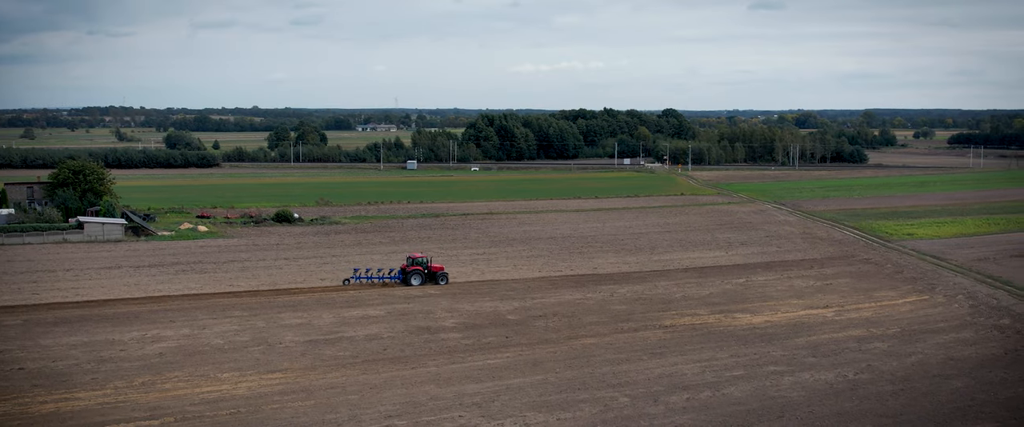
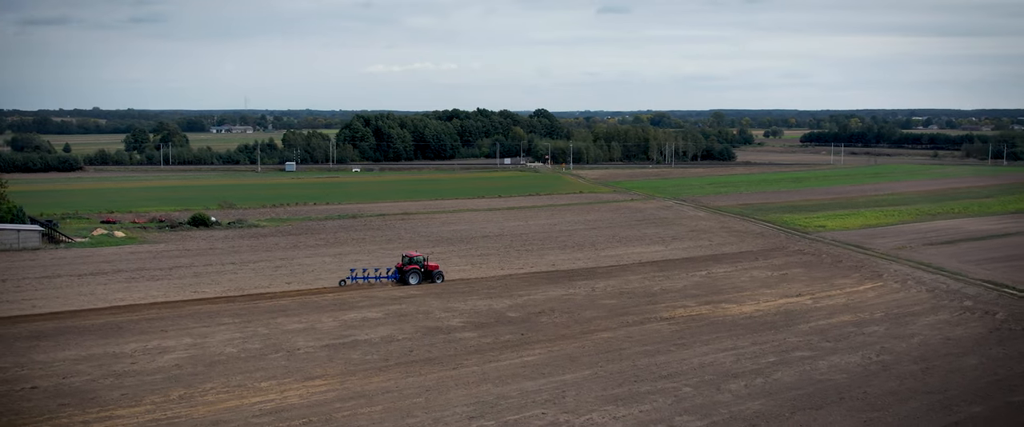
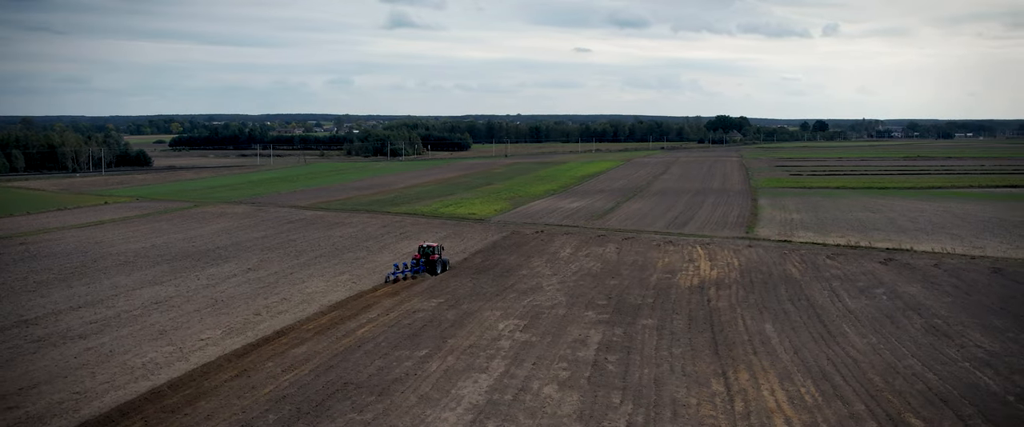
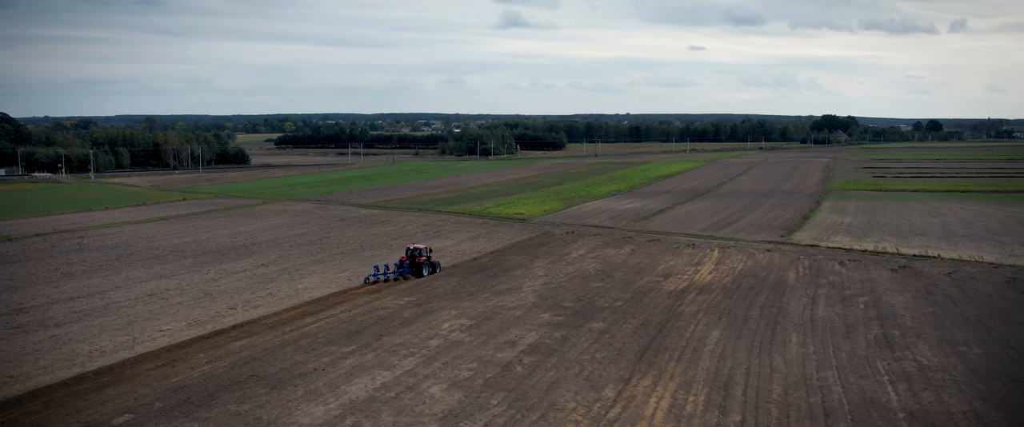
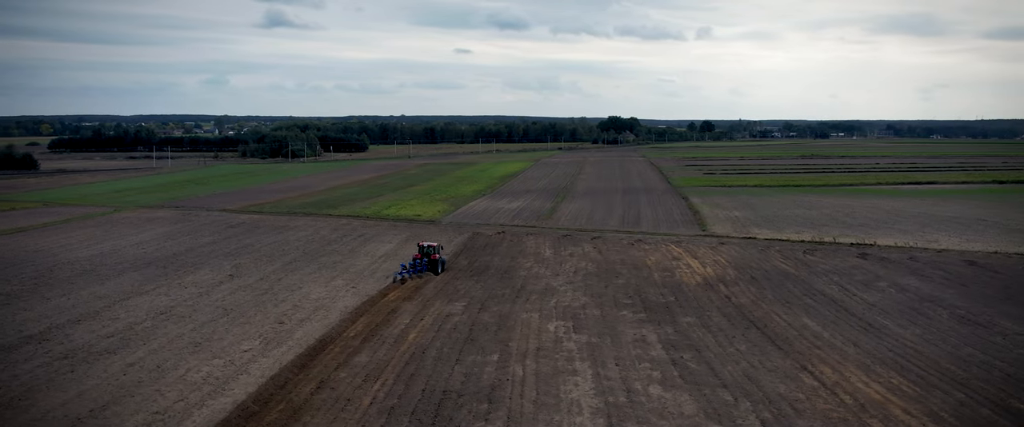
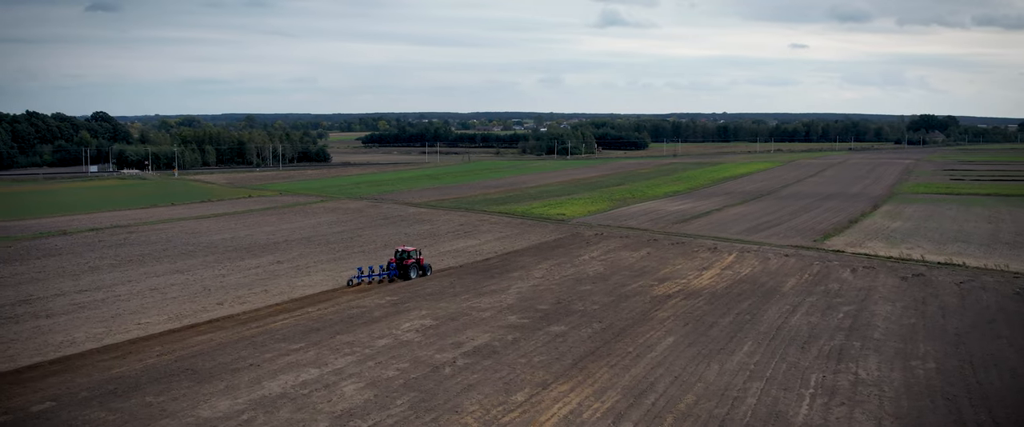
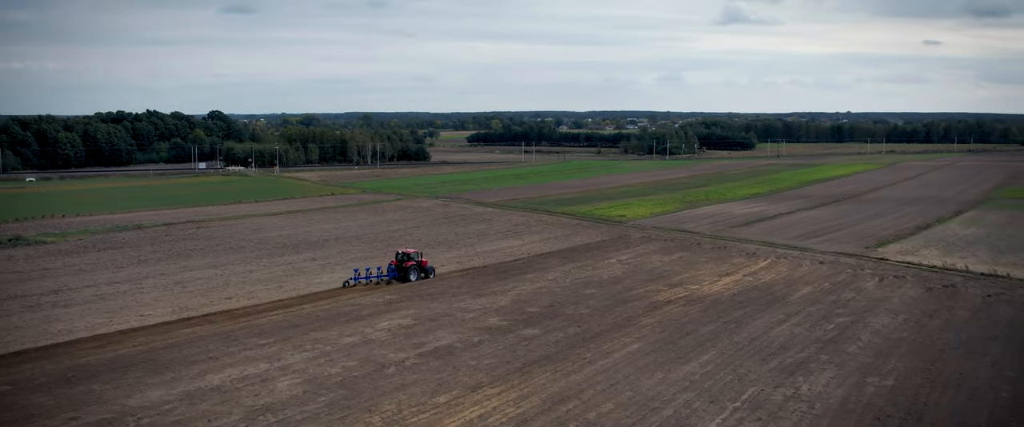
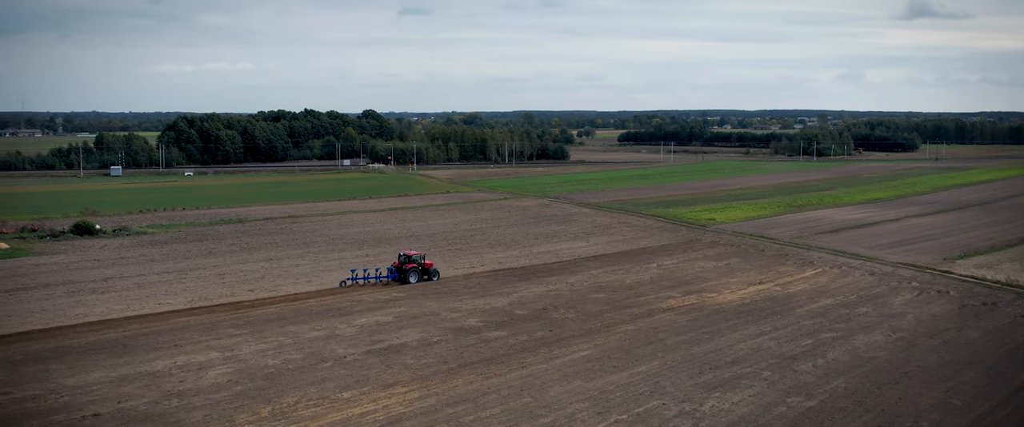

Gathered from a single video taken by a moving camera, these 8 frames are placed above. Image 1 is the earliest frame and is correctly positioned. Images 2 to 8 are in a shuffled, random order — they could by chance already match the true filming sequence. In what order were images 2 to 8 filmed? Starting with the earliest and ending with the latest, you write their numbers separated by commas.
2, 8, 7, 6, 4, 3, 5
